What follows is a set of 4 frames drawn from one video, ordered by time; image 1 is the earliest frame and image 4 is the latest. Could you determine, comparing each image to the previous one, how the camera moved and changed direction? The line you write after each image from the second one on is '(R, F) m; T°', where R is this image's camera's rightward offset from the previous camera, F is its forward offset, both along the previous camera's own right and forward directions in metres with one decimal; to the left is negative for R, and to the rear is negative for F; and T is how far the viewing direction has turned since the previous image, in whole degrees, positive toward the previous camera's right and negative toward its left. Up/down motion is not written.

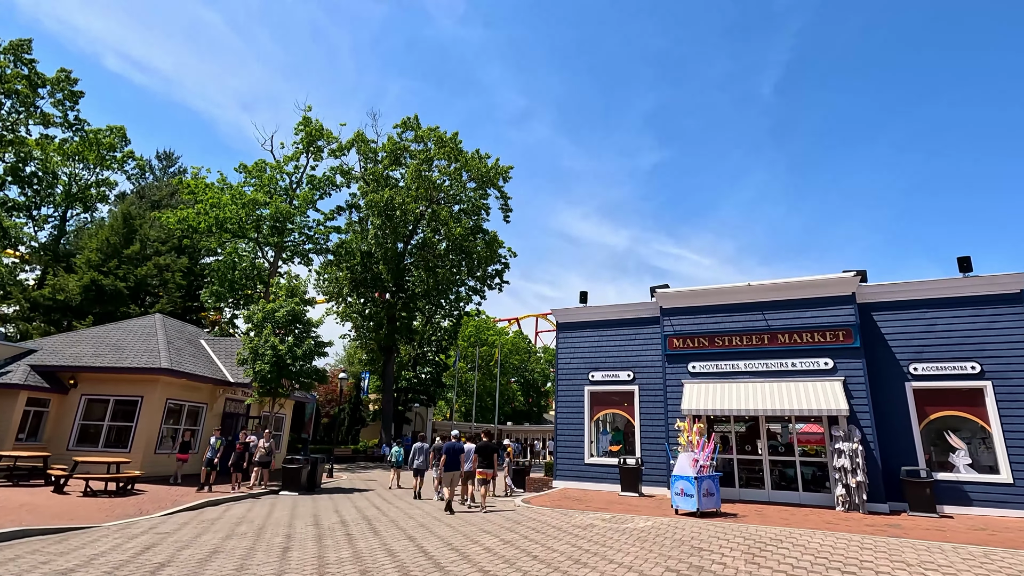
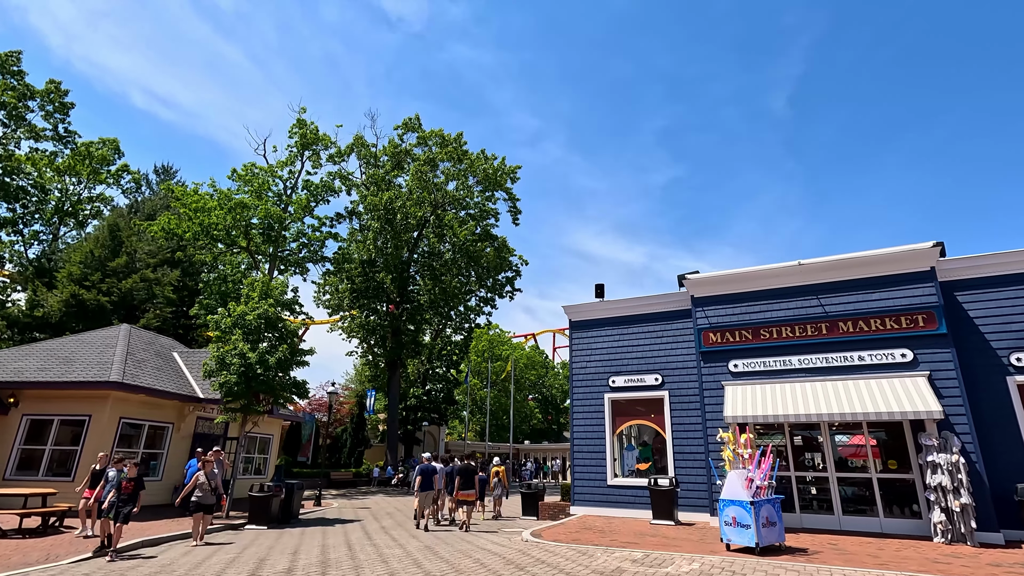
(+0.4, +2.4) m; -2°
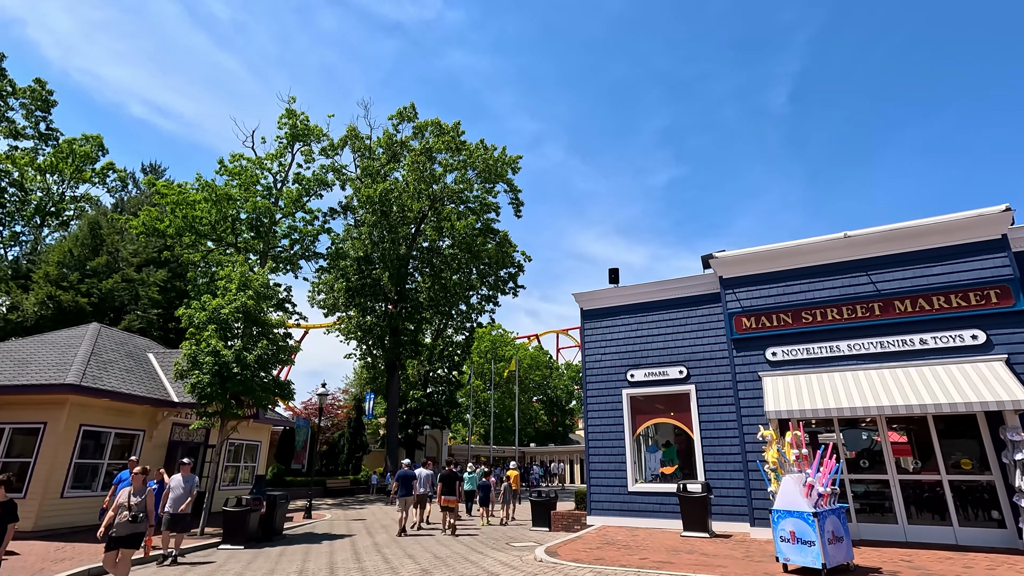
(-0.1, +1.6) m; 0°
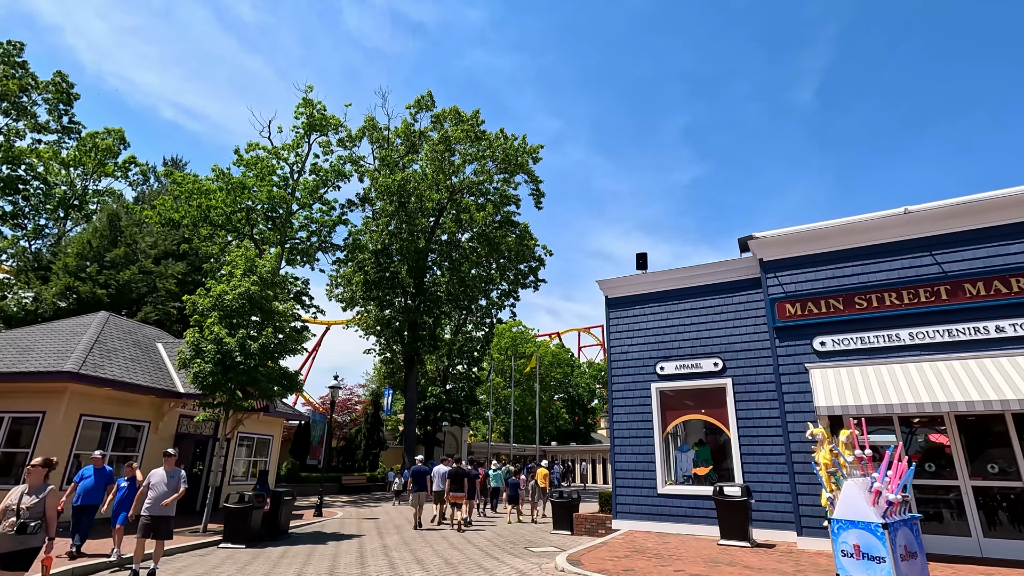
(0.0, +0.9) m; -2°
